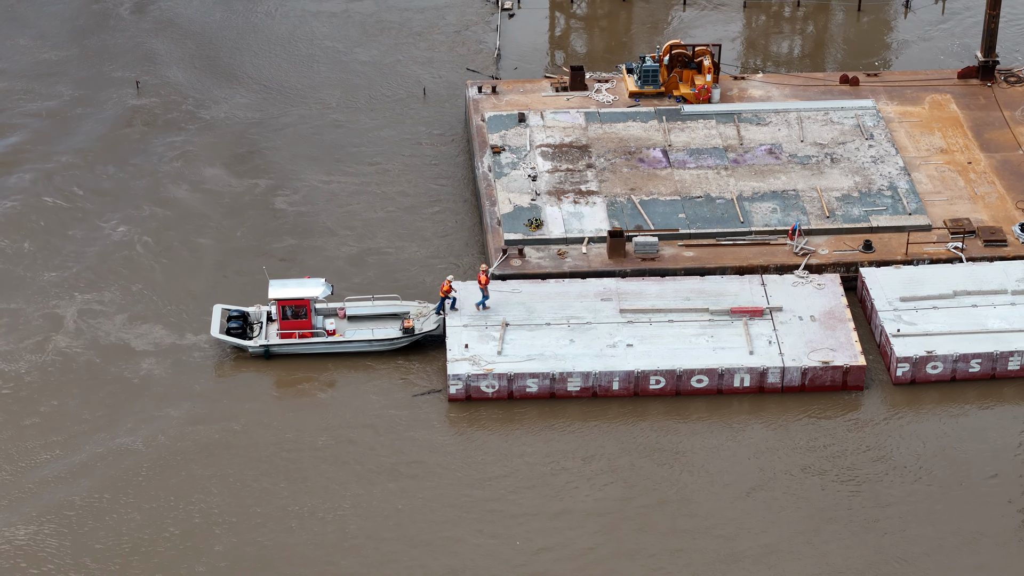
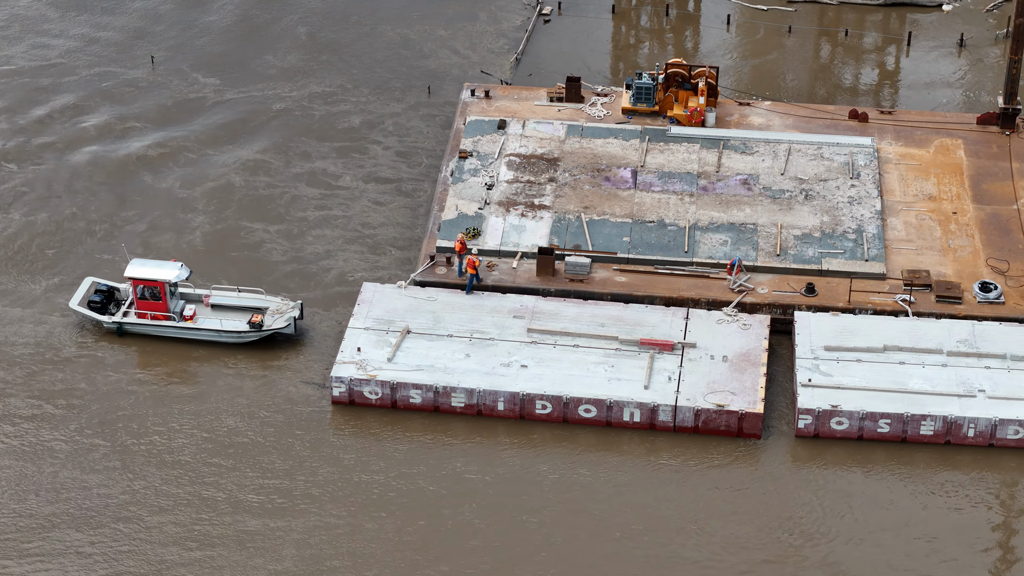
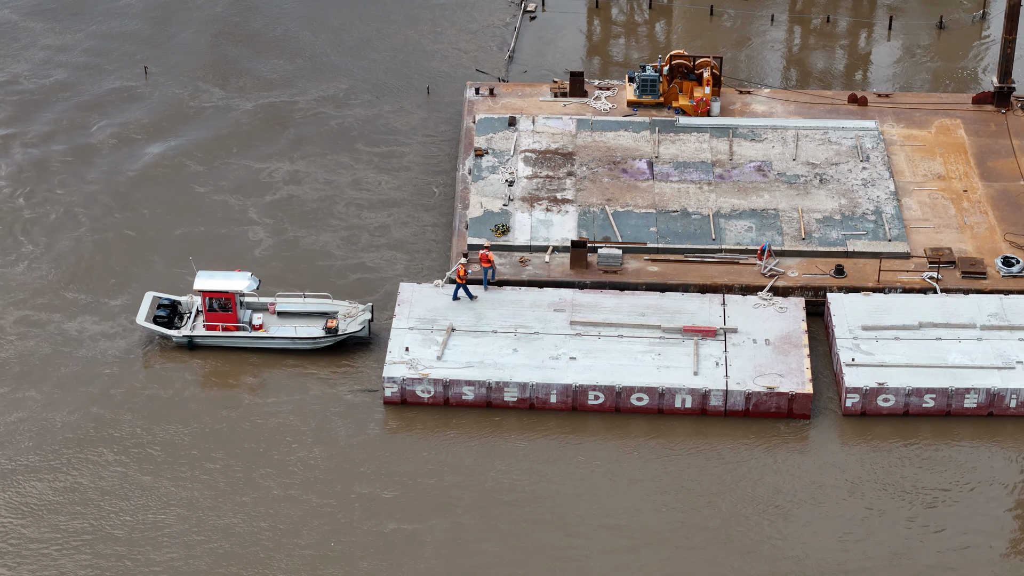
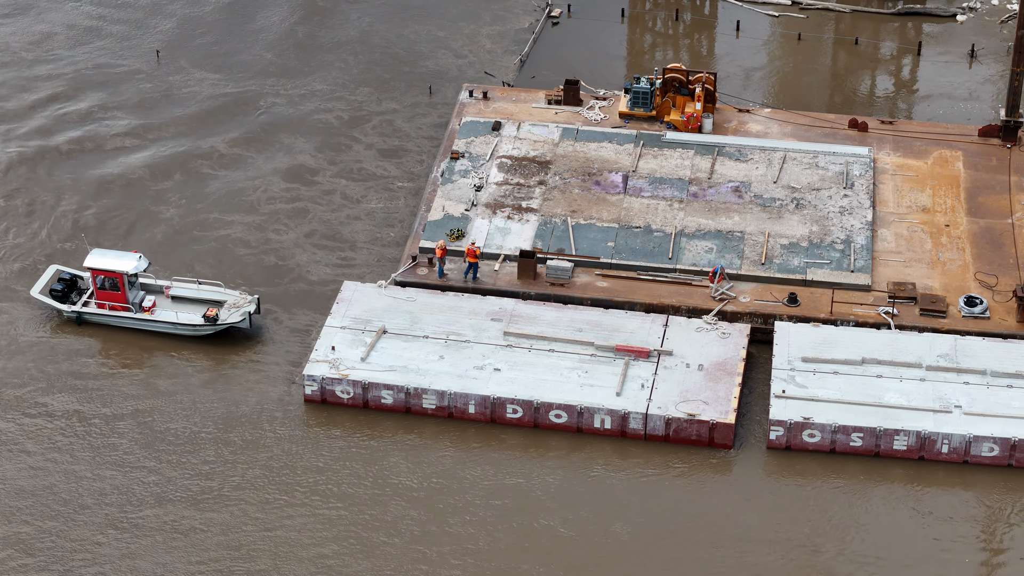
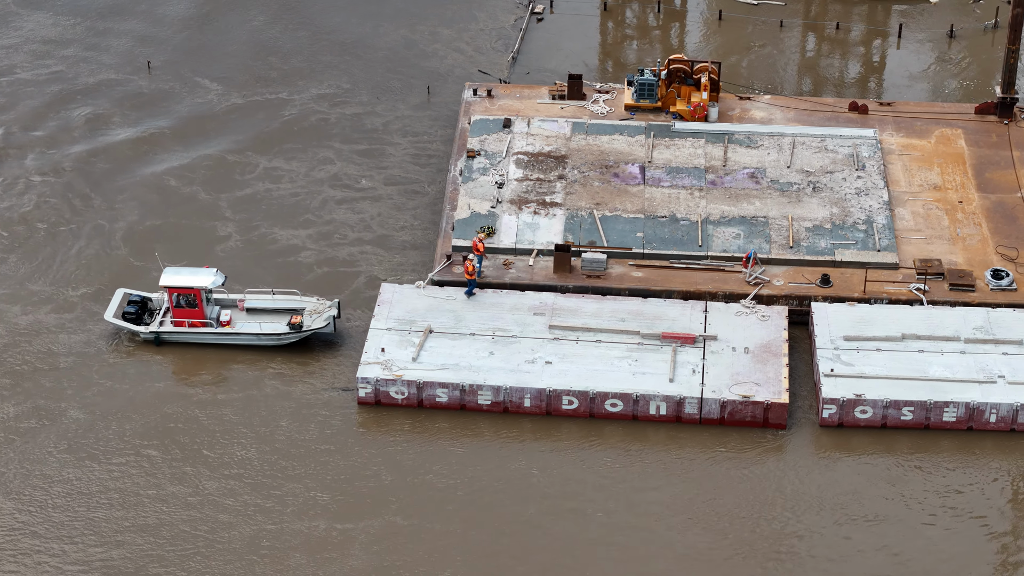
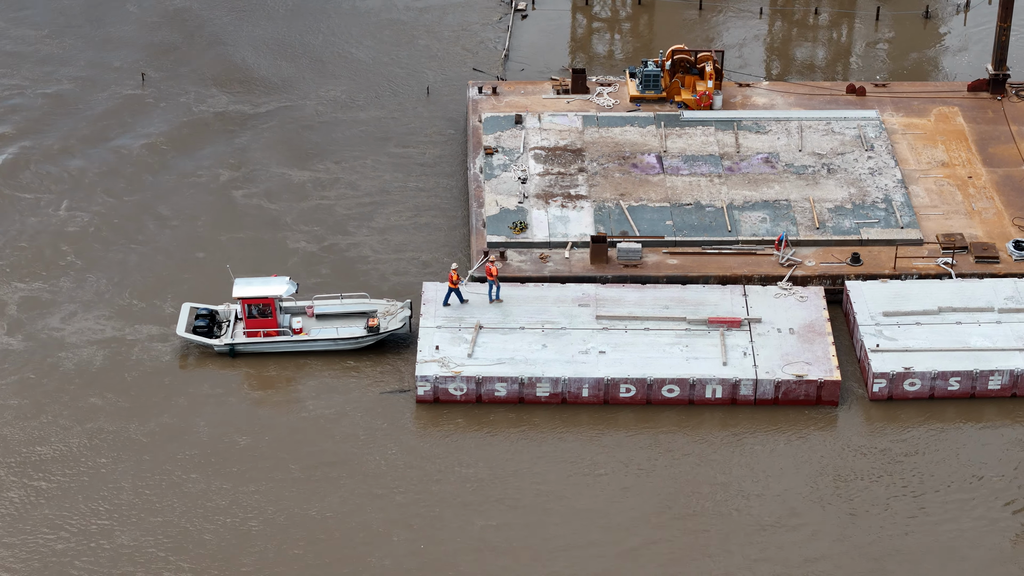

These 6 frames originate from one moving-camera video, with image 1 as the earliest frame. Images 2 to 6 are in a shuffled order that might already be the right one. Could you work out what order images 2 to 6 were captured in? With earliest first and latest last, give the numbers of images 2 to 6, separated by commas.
6, 3, 5, 2, 4
